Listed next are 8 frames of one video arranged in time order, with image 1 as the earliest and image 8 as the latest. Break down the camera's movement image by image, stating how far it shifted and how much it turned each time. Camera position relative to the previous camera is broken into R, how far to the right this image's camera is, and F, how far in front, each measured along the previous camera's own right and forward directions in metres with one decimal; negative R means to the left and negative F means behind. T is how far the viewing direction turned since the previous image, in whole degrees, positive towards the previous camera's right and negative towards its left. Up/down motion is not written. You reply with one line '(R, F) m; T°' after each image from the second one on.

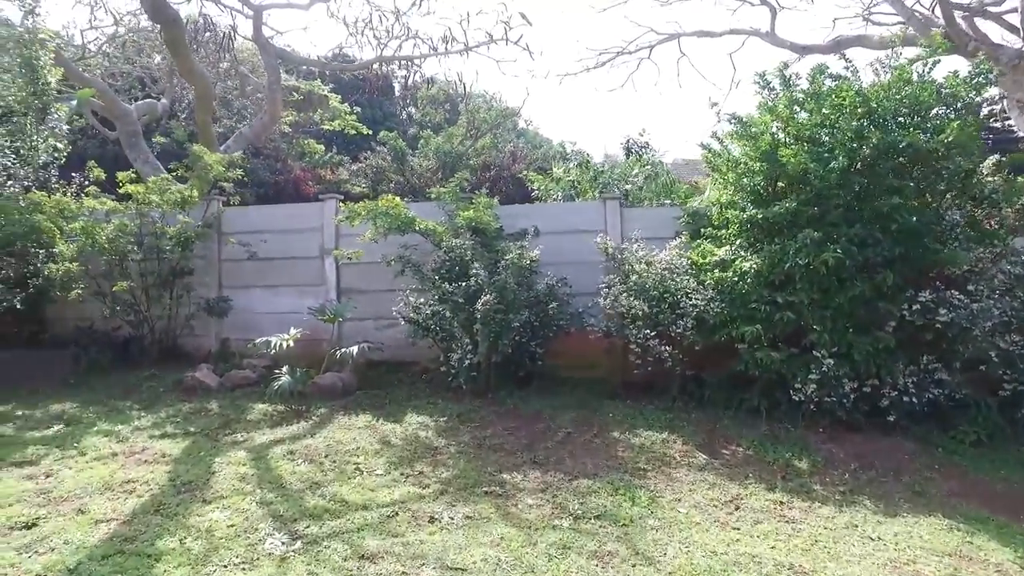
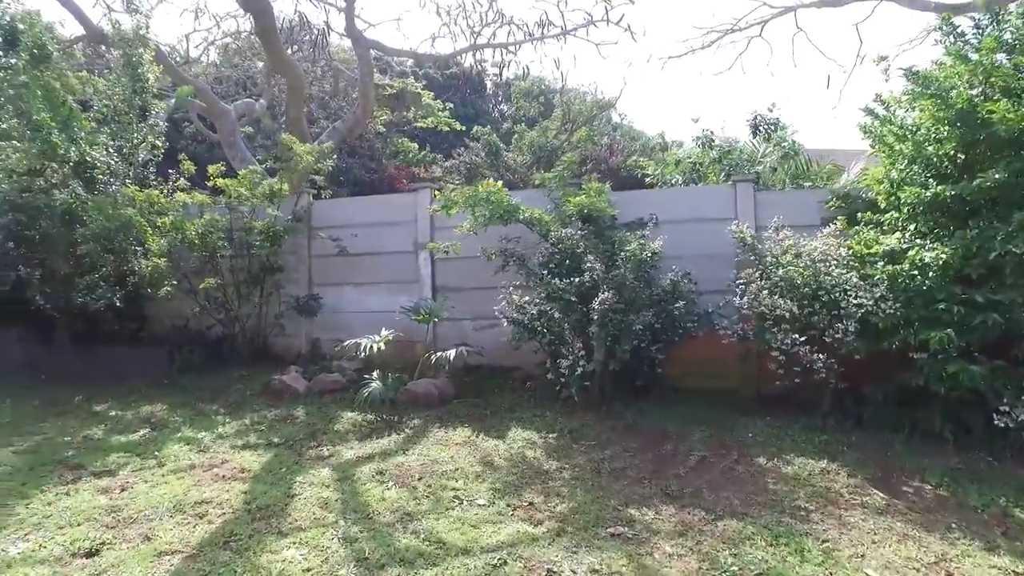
(-0.2, +0.8) m; -7°
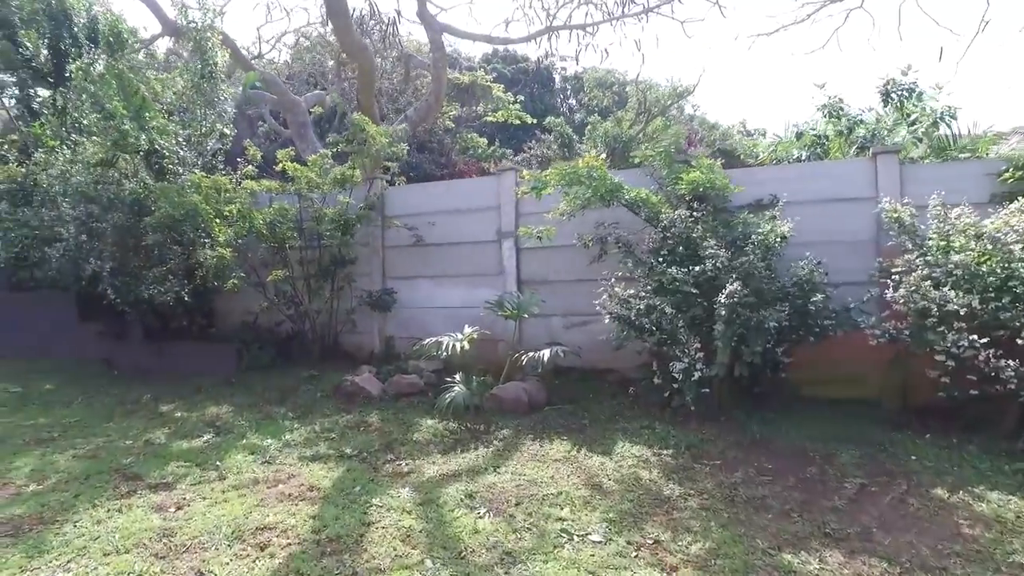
(-0.2, +0.7) m; -5°
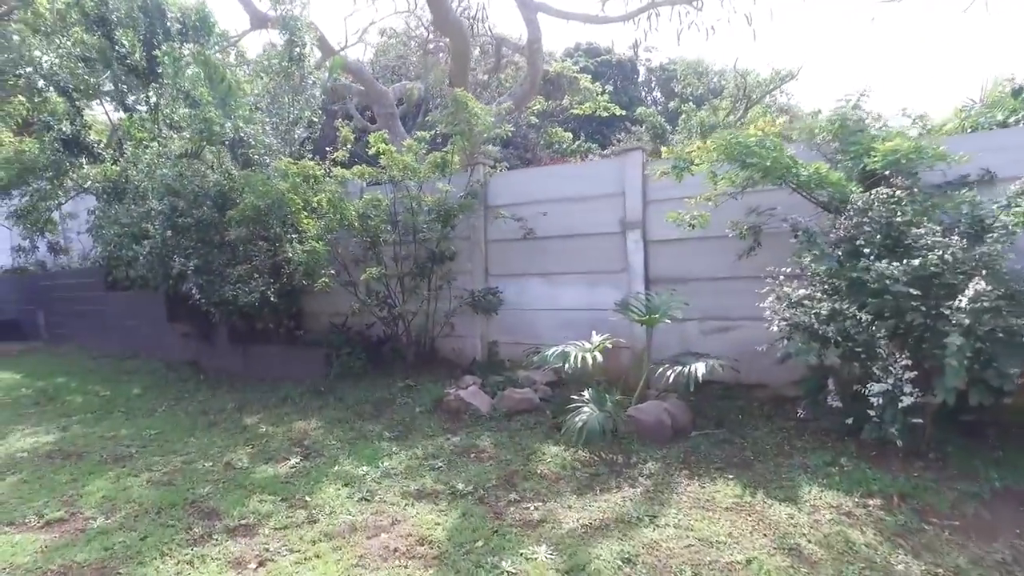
(-0.4, +0.9) m; -6°
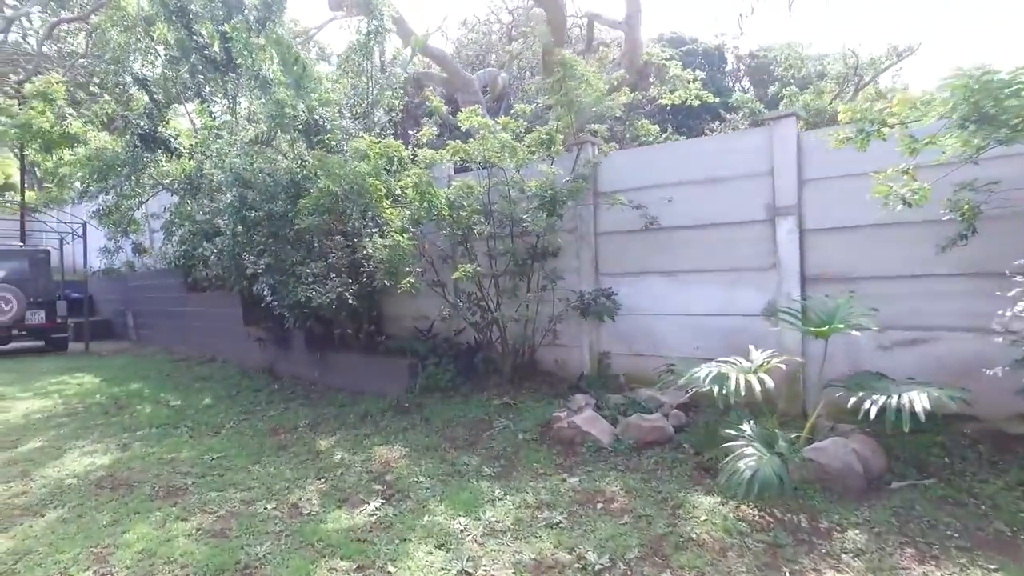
(-0.3, +0.9) m; -6°
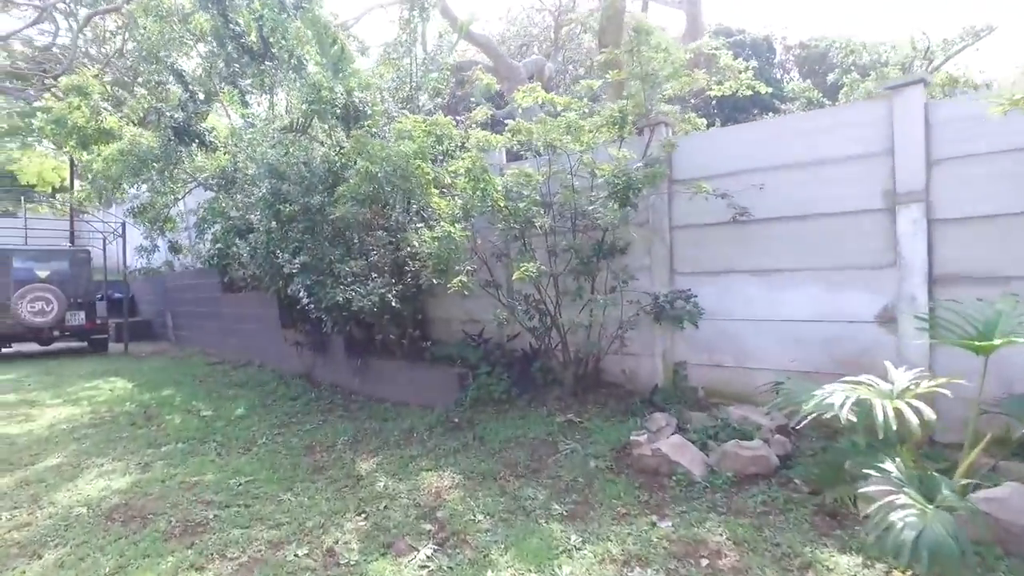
(-0.2, +0.6) m; -3°
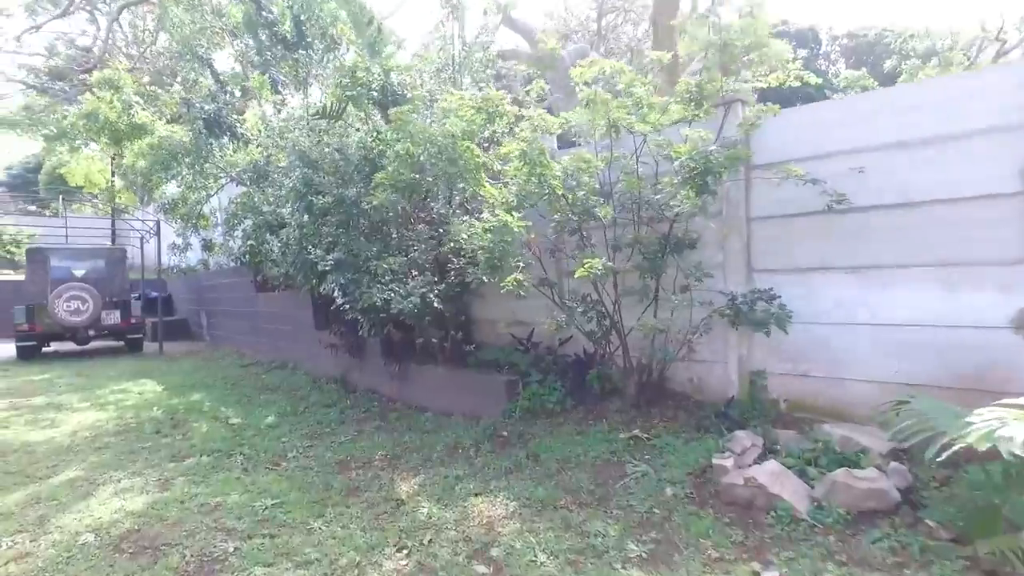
(-0.1, +0.5) m; -3°
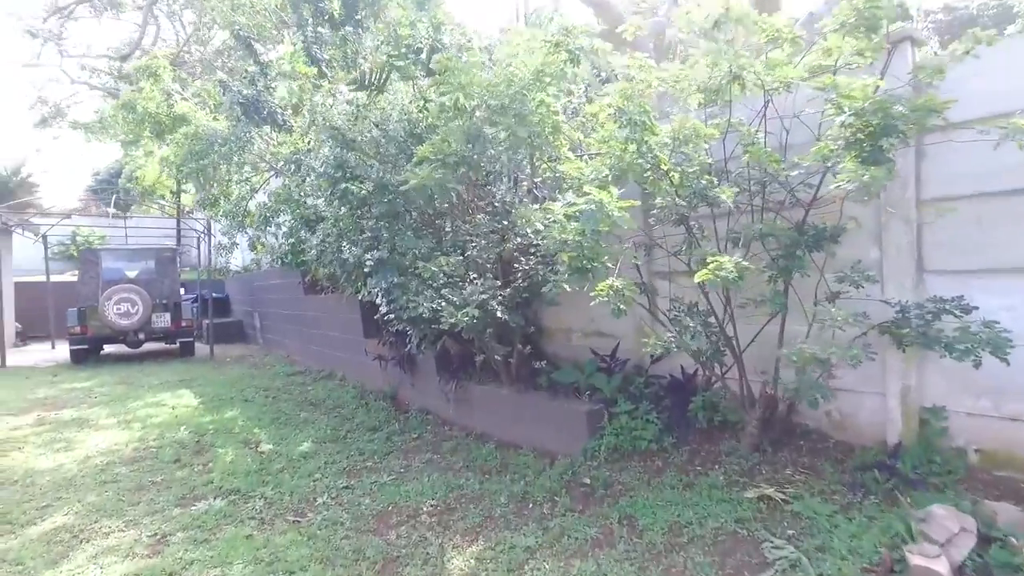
(-0.1, +1.0) m; -5°
